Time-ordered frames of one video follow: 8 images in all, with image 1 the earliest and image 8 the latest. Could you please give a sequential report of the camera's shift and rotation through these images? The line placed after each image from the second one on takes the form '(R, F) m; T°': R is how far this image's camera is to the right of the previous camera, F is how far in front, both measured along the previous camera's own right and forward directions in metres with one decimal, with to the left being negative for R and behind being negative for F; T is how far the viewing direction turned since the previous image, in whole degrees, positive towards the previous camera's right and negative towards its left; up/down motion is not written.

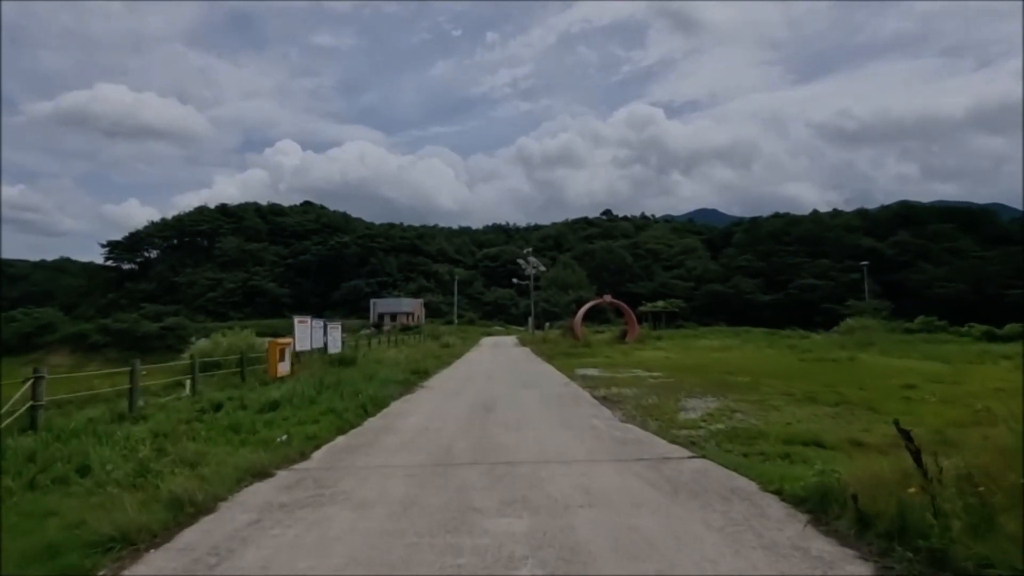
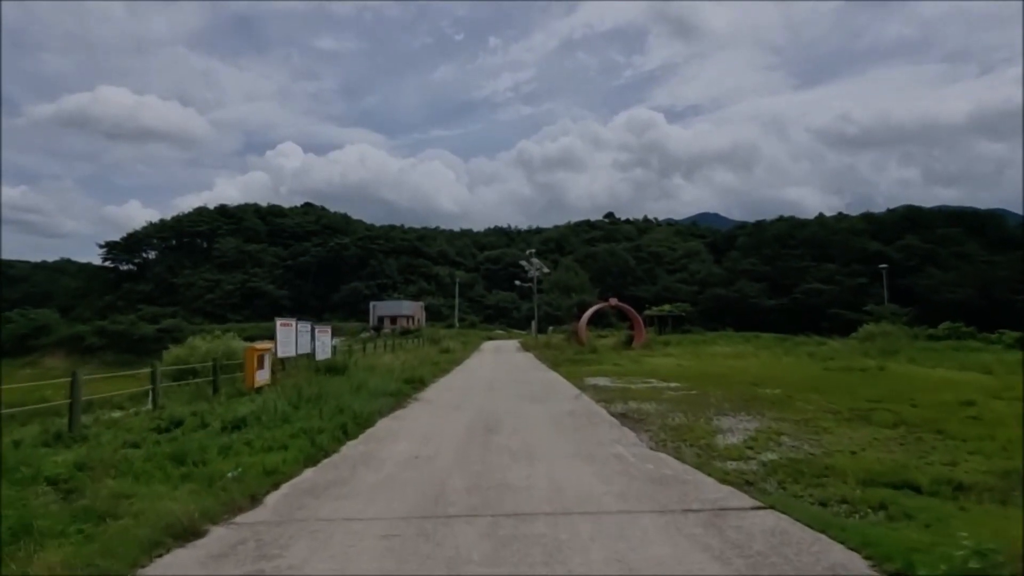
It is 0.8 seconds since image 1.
(0.0, +0.5) m; 0°
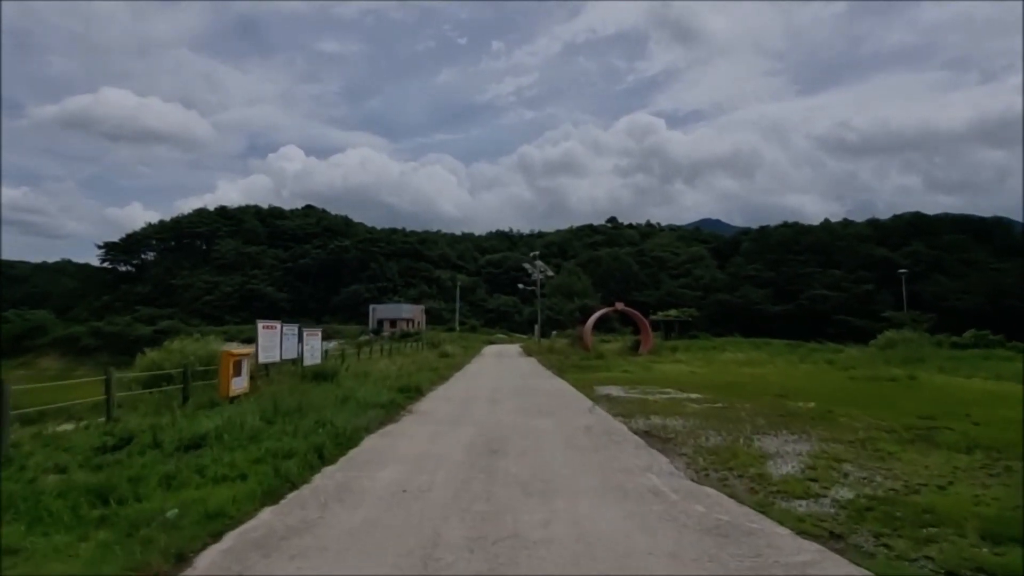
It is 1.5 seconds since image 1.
(0.0, +0.5) m; 0°
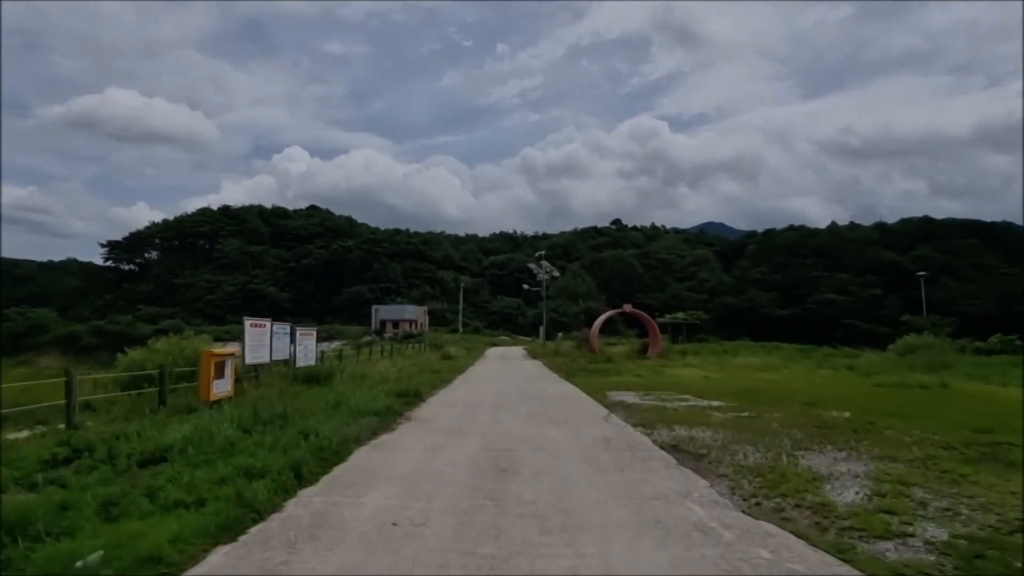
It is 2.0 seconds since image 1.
(0.0, +0.4) m; 0°
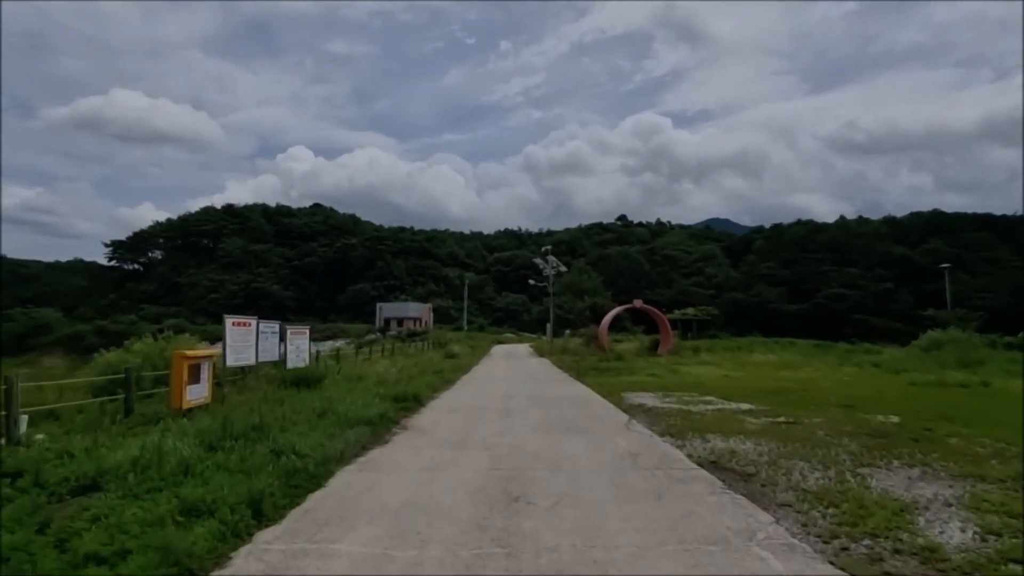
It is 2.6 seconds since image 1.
(0.0, +0.4) m; 0°
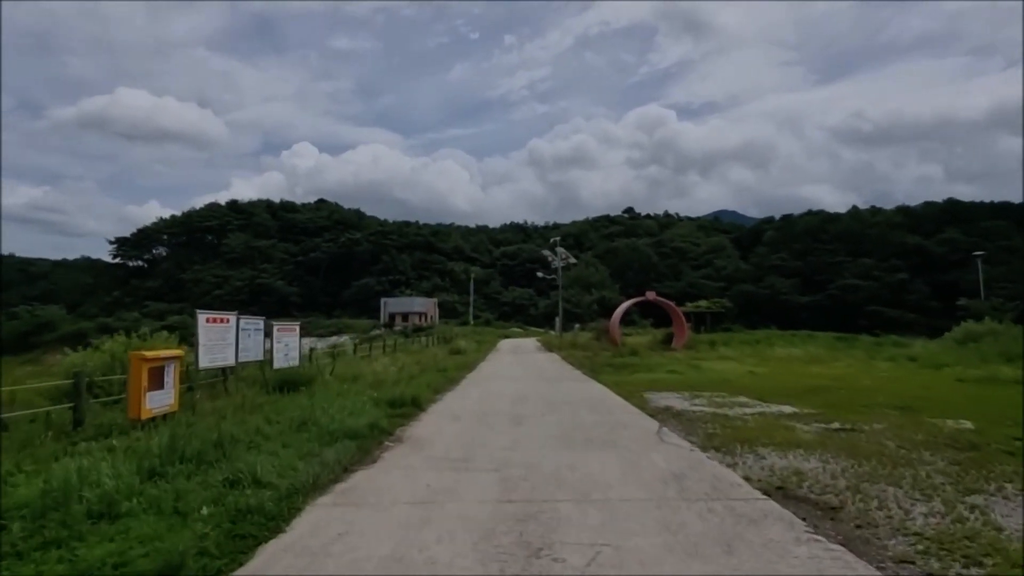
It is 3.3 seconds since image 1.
(0.0, +0.5) m; 0°
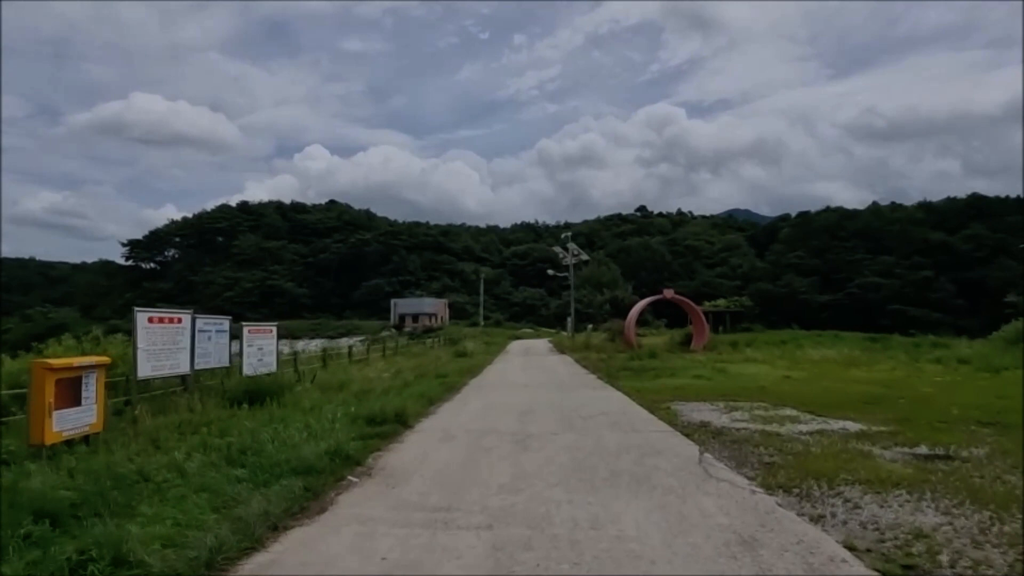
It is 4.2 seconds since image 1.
(0.0, +0.6) m; -1°
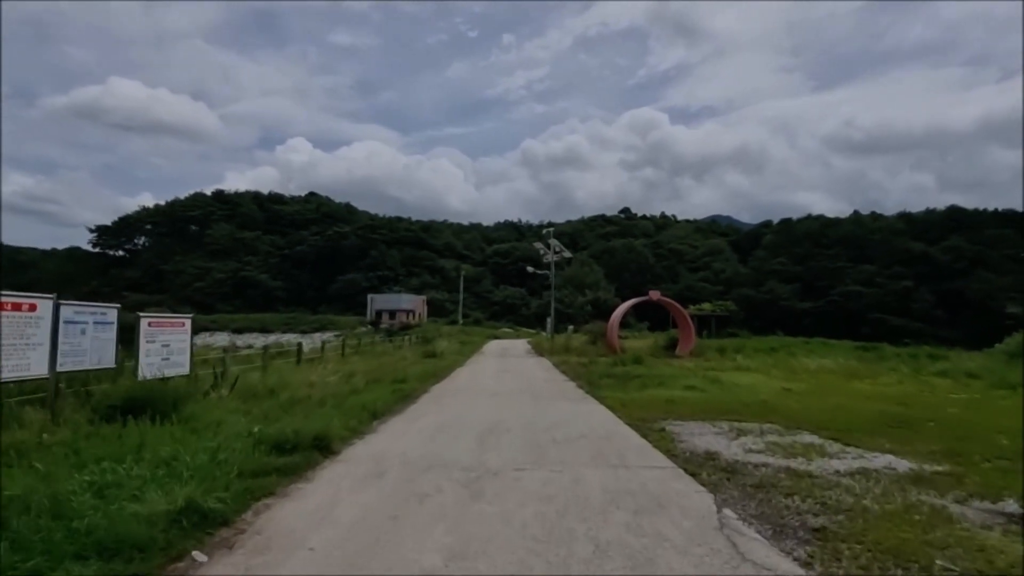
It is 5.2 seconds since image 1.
(+0.1, +0.7) m; +1°
